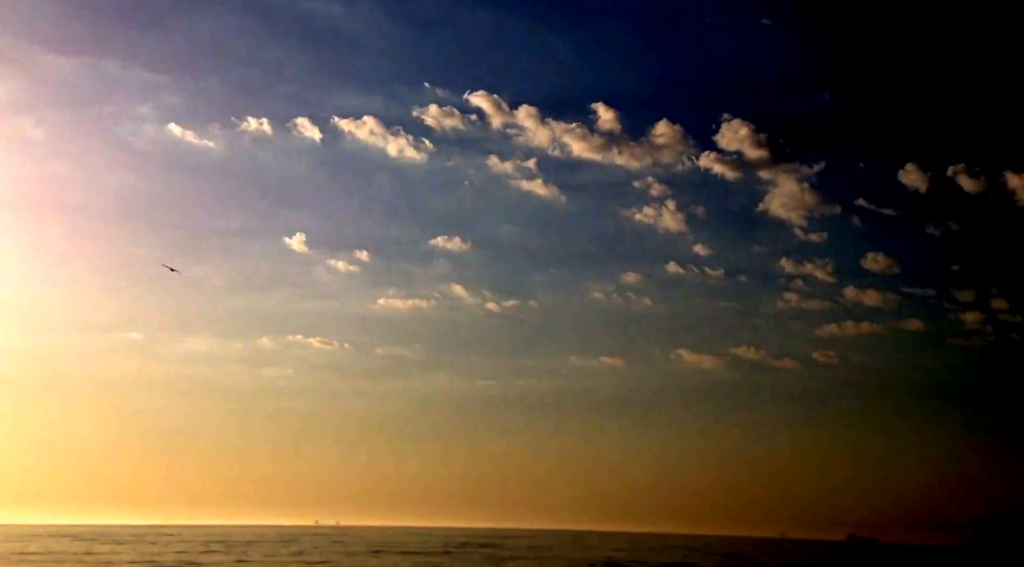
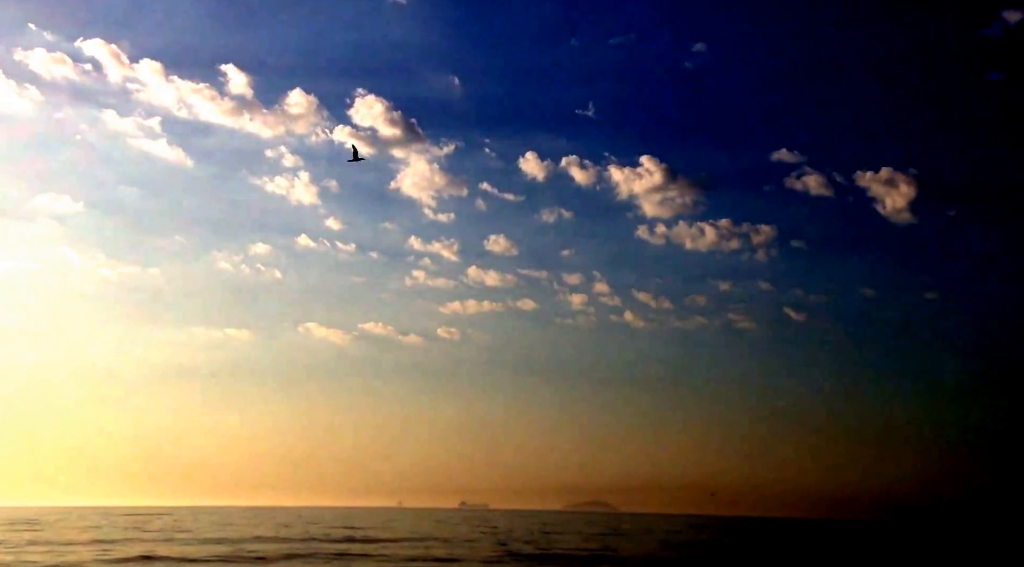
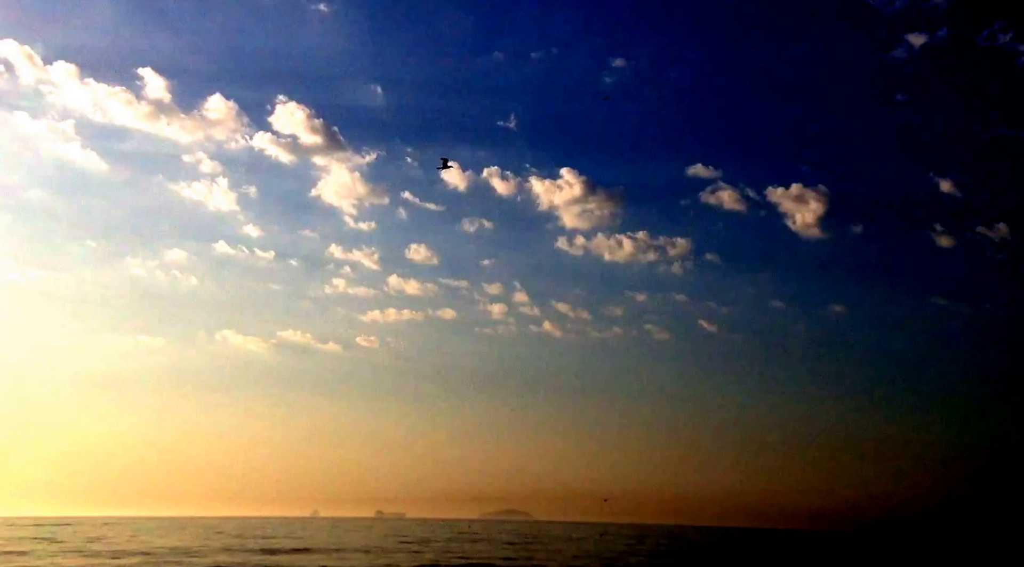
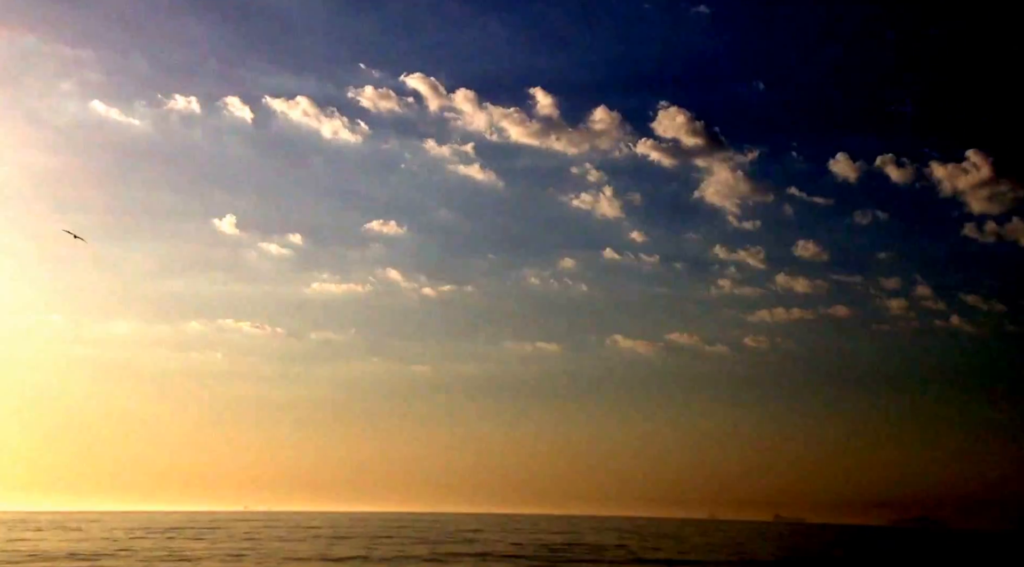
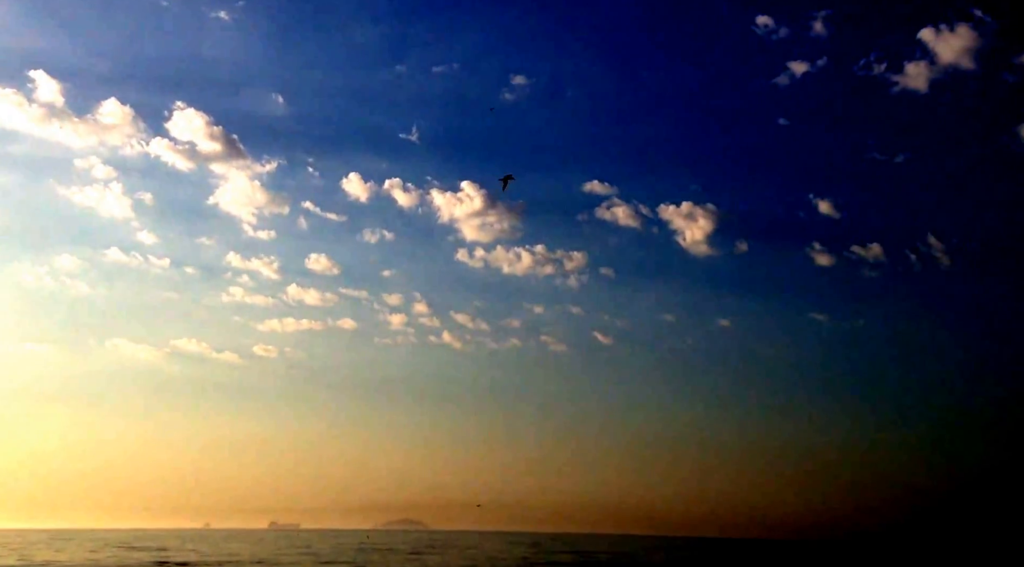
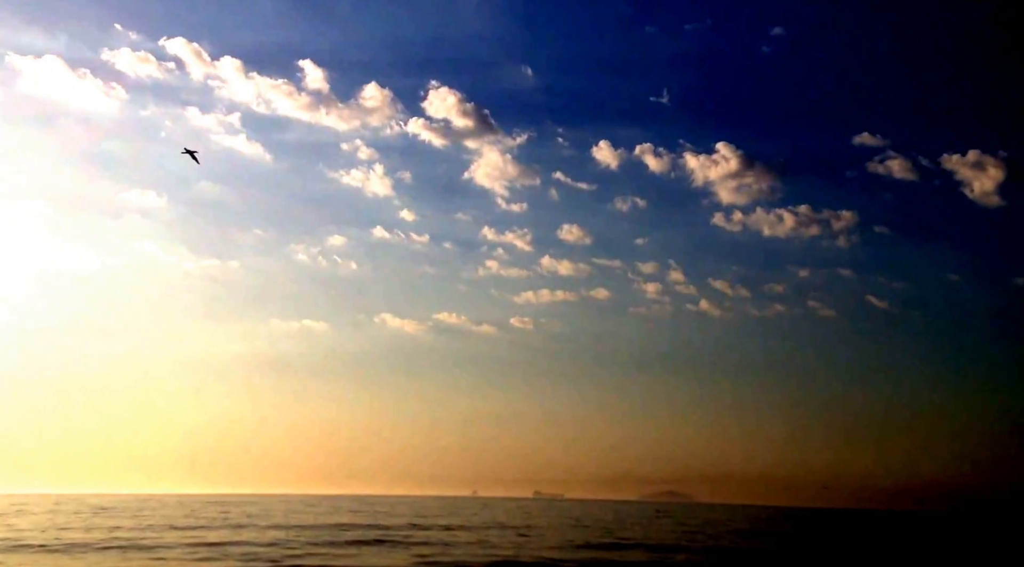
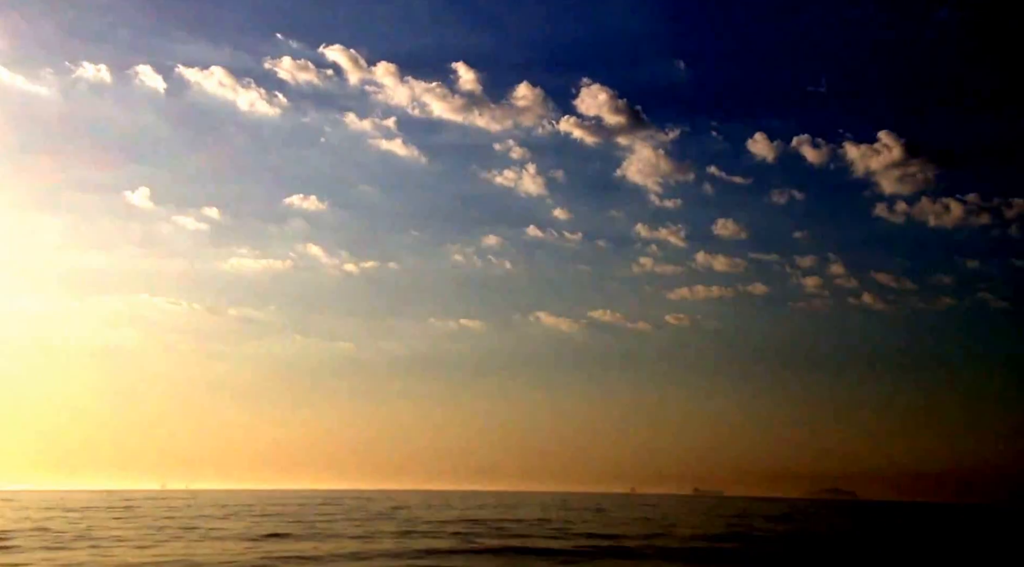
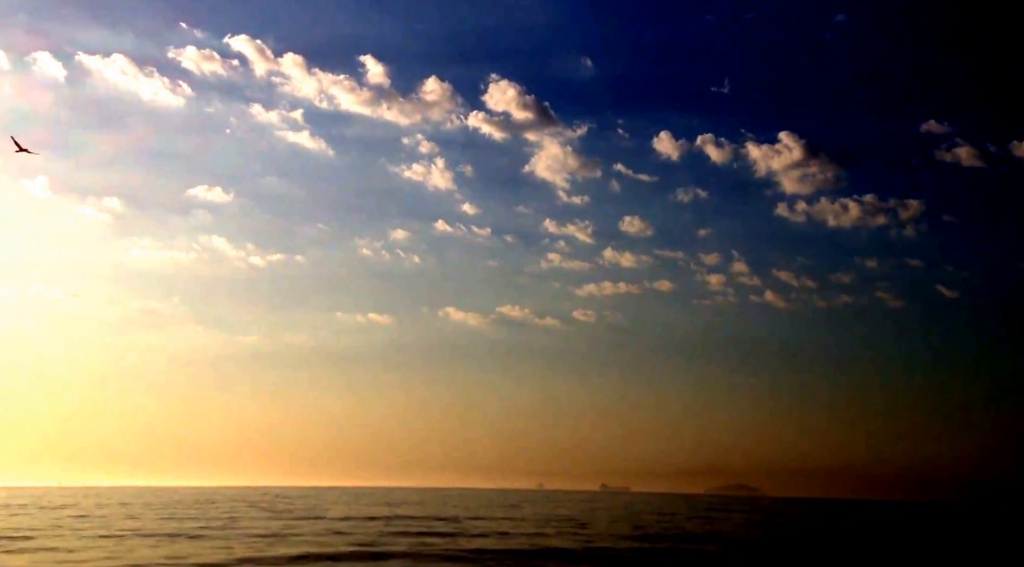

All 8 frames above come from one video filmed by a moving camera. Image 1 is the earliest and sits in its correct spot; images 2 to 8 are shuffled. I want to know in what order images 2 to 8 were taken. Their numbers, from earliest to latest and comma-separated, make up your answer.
4, 7, 8, 6, 2, 3, 5
